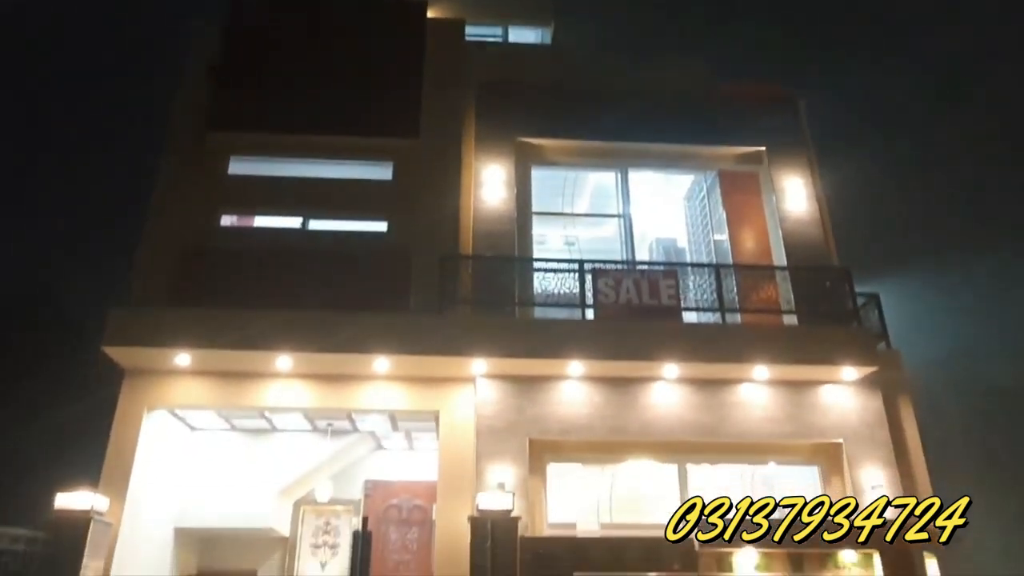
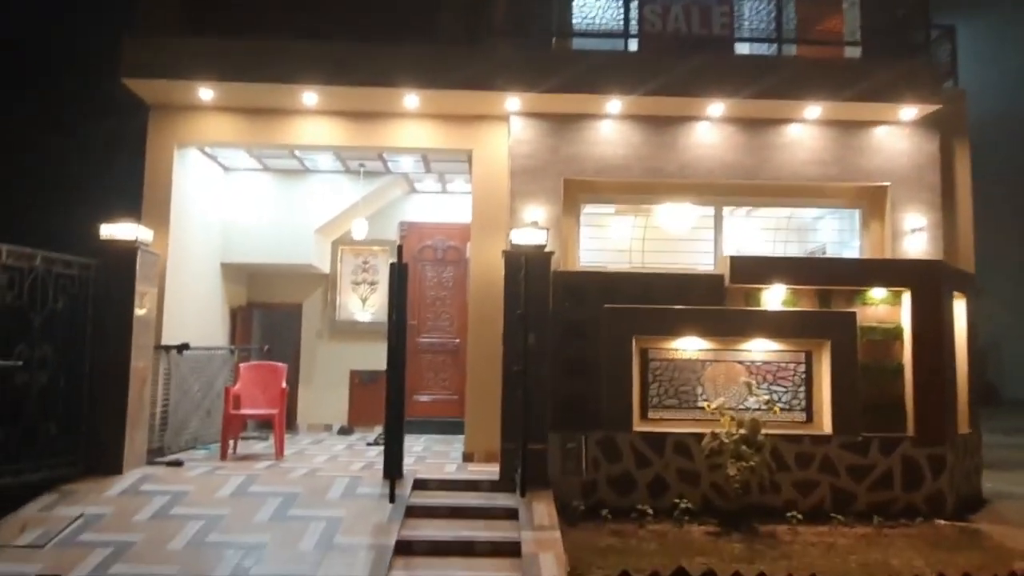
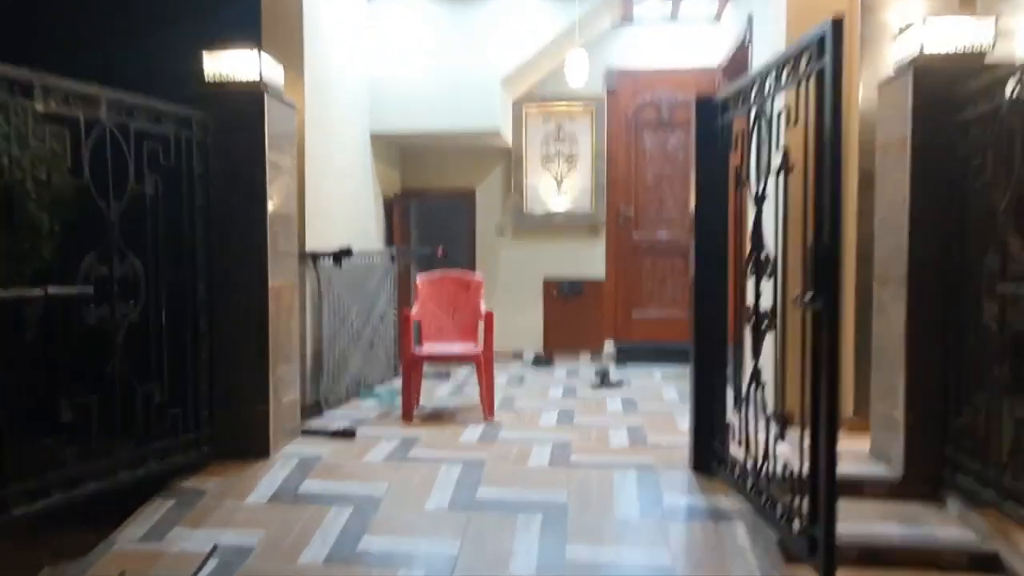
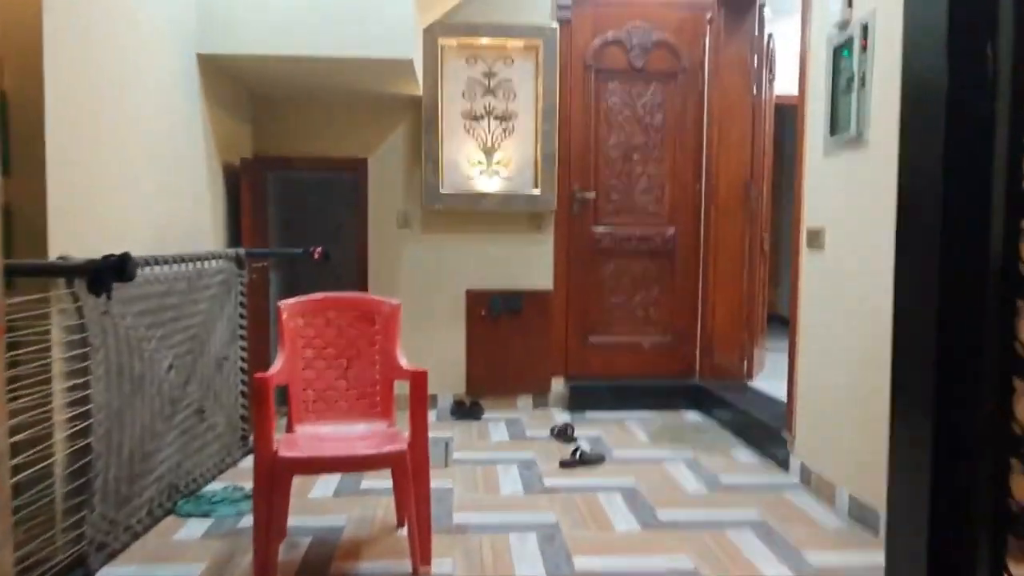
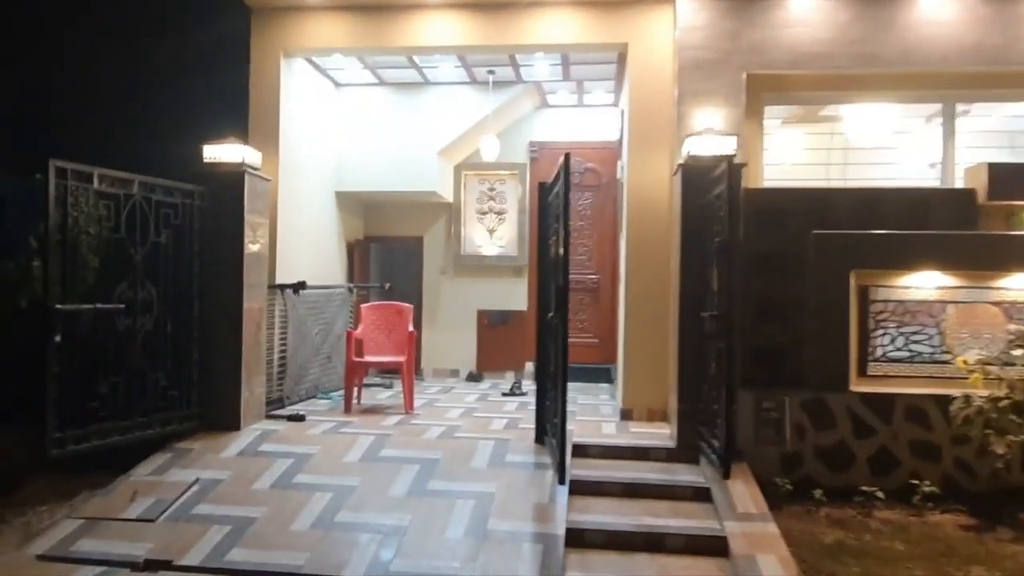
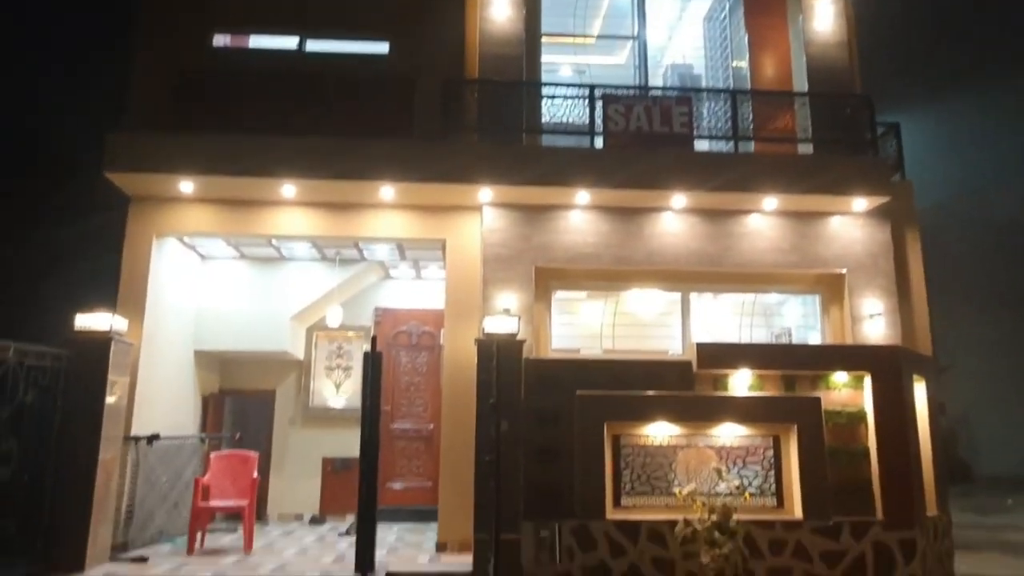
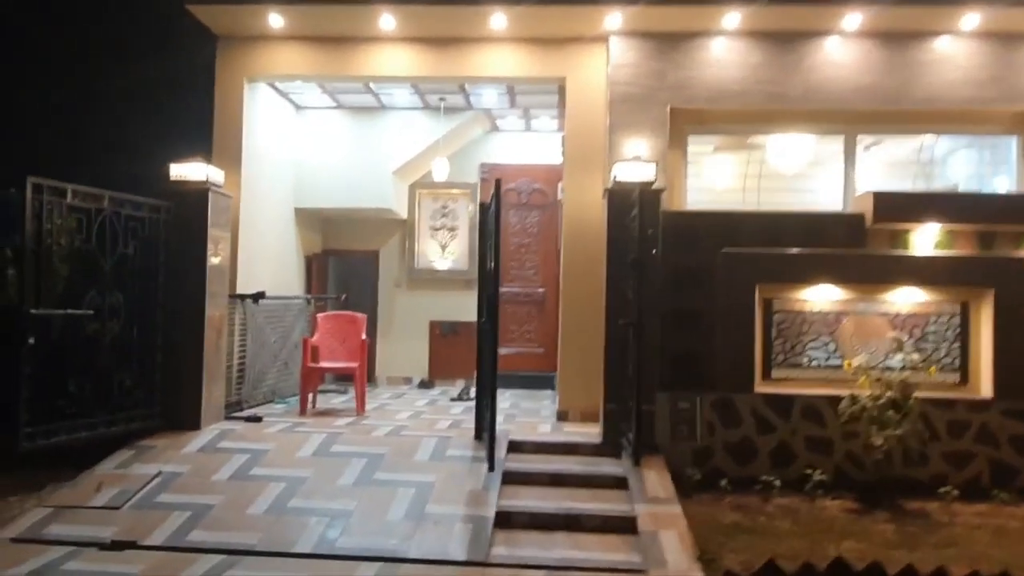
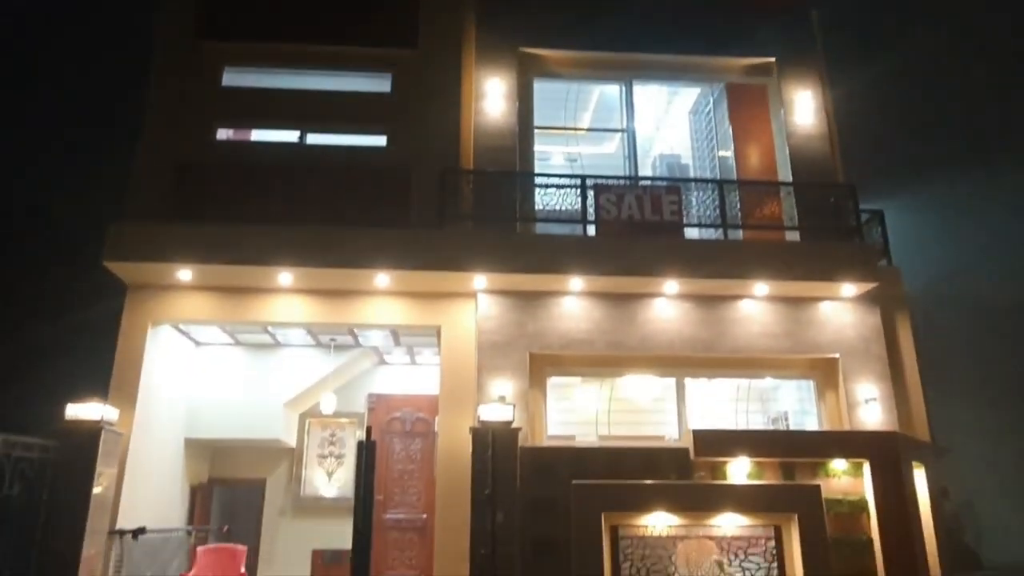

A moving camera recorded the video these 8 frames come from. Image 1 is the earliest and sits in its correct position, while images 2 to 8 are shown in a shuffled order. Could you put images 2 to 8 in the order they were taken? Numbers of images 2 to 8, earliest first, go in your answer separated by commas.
8, 6, 2, 7, 5, 3, 4
